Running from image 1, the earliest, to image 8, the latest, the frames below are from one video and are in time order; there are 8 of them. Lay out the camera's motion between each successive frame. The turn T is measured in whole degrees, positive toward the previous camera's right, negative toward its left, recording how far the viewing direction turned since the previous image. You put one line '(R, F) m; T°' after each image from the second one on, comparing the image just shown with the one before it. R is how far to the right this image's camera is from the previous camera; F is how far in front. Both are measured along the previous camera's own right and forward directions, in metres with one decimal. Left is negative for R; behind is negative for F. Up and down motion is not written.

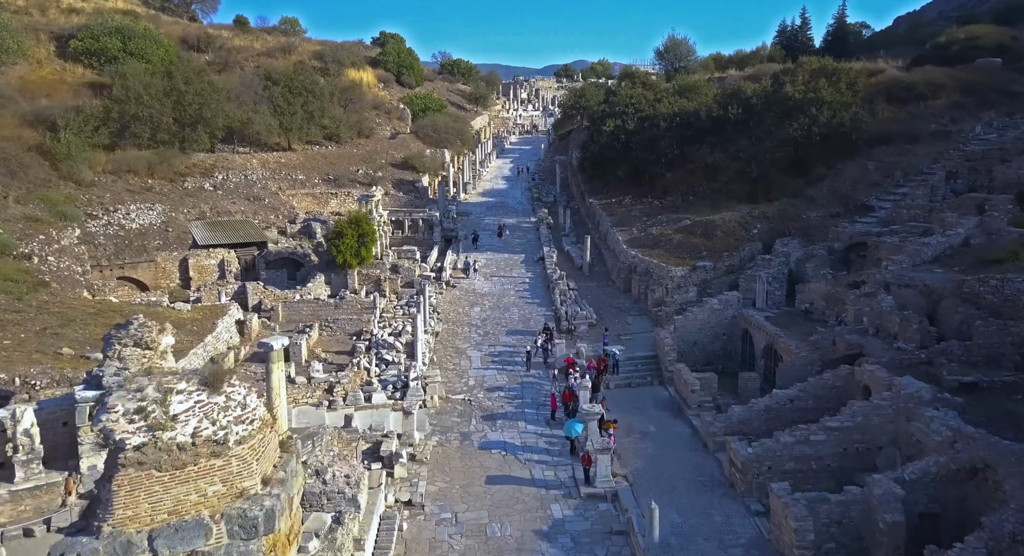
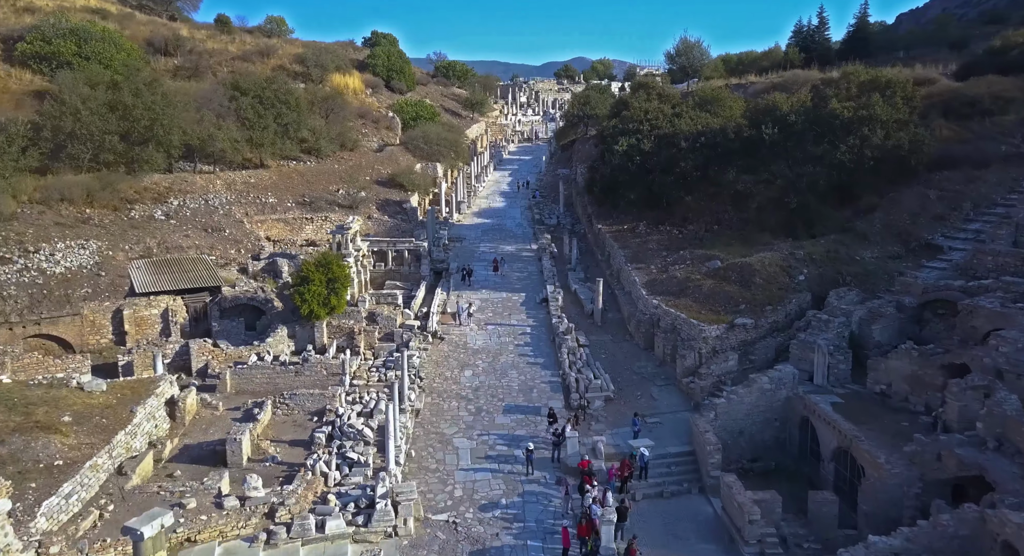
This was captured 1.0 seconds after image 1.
(0.0, +3.2) m; 0°
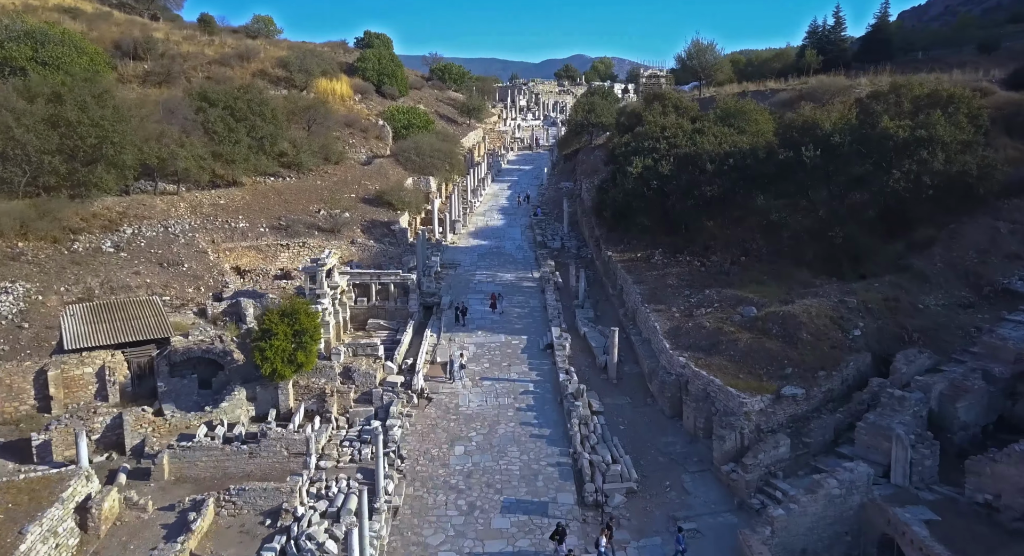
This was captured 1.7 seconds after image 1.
(0.0, +2.6) m; 0°
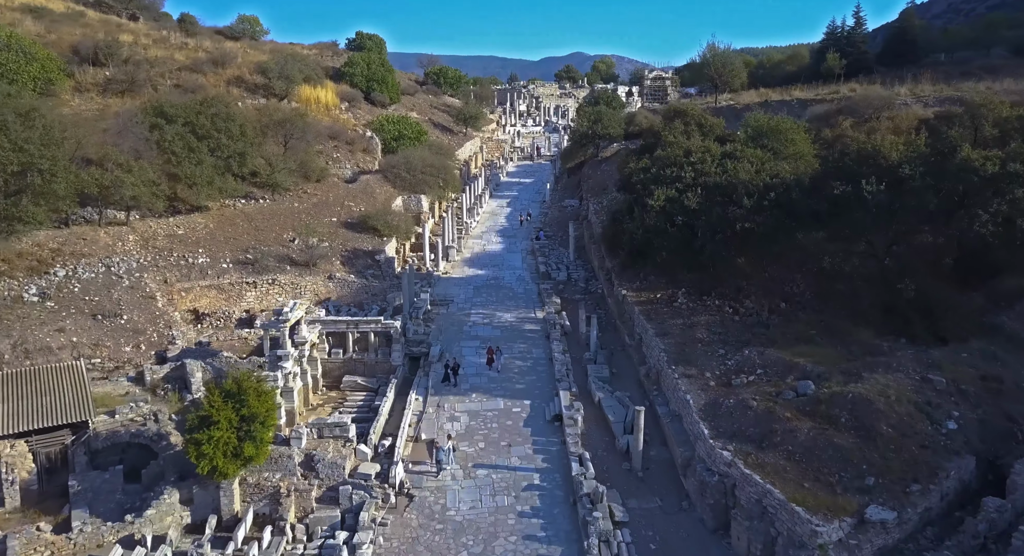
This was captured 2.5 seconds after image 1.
(0.0, +2.9) m; 0°
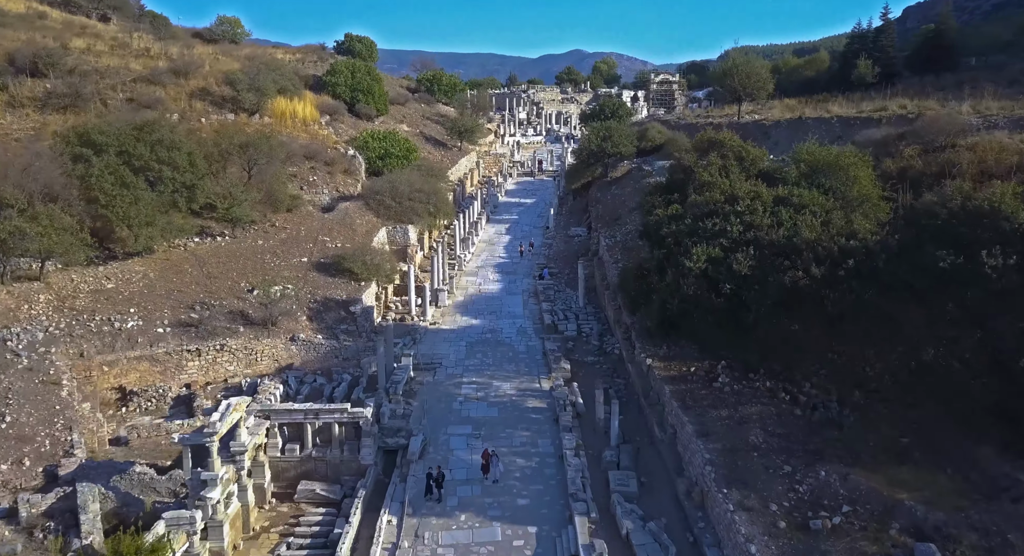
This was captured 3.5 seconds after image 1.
(0.0, +3.6) m; 0°
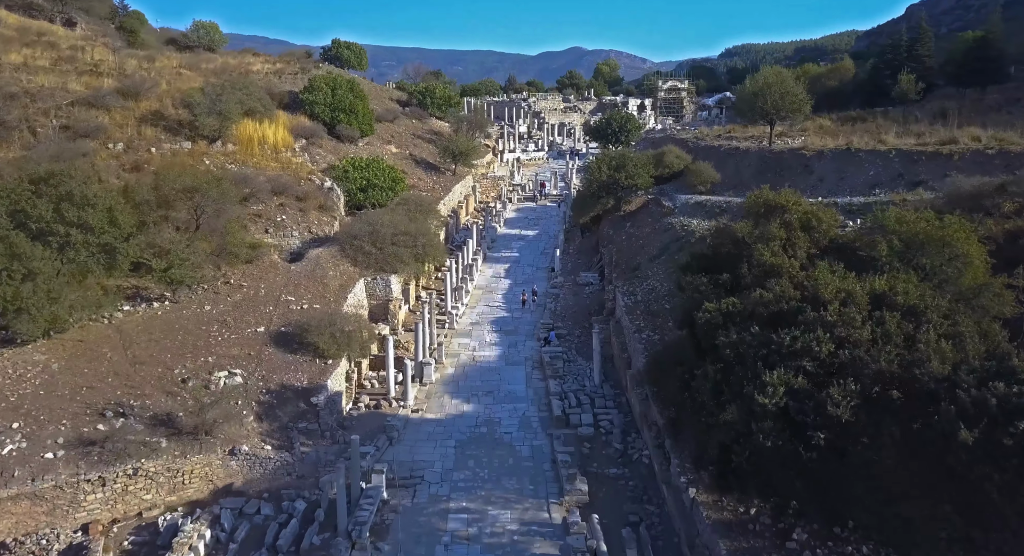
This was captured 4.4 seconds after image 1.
(0.0, +3.8) m; 0°
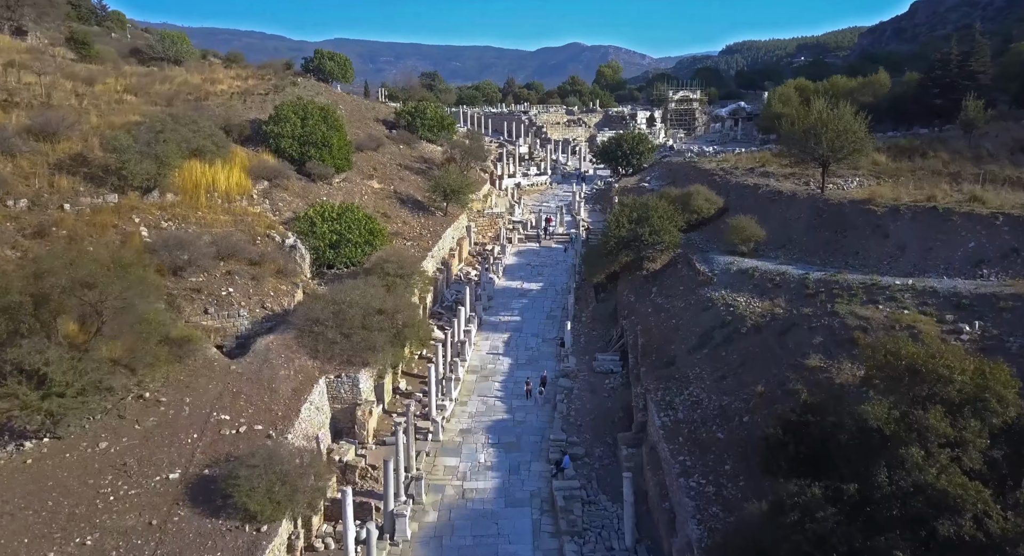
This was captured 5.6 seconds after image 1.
(-0.1, +4.6) m; 0°
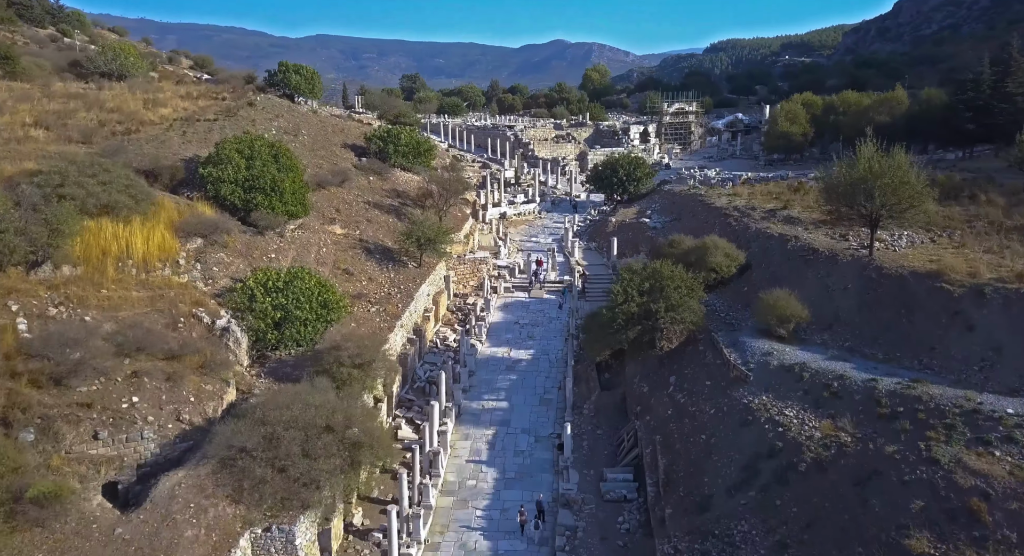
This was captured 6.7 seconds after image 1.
(0.0, +4.1) m; +1°
